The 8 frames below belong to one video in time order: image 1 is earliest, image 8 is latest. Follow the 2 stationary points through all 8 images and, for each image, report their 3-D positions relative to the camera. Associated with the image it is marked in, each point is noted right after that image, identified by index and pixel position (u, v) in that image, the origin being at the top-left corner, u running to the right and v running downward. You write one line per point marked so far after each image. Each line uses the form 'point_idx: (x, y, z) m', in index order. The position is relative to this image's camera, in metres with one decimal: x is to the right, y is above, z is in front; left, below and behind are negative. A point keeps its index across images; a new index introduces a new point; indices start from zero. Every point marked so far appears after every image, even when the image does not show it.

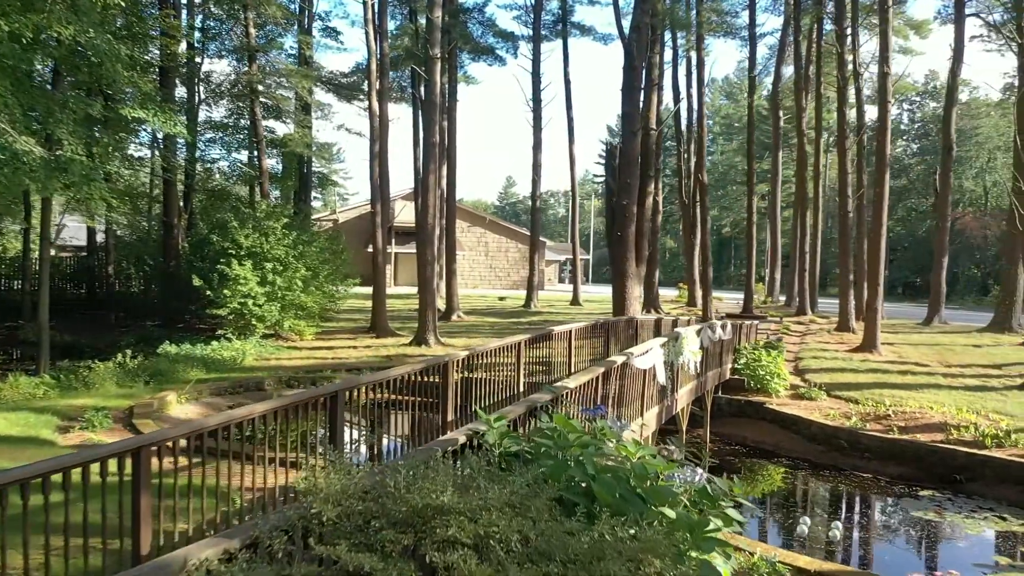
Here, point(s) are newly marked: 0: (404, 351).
0: (-2.2, -1.2, +16.8) m
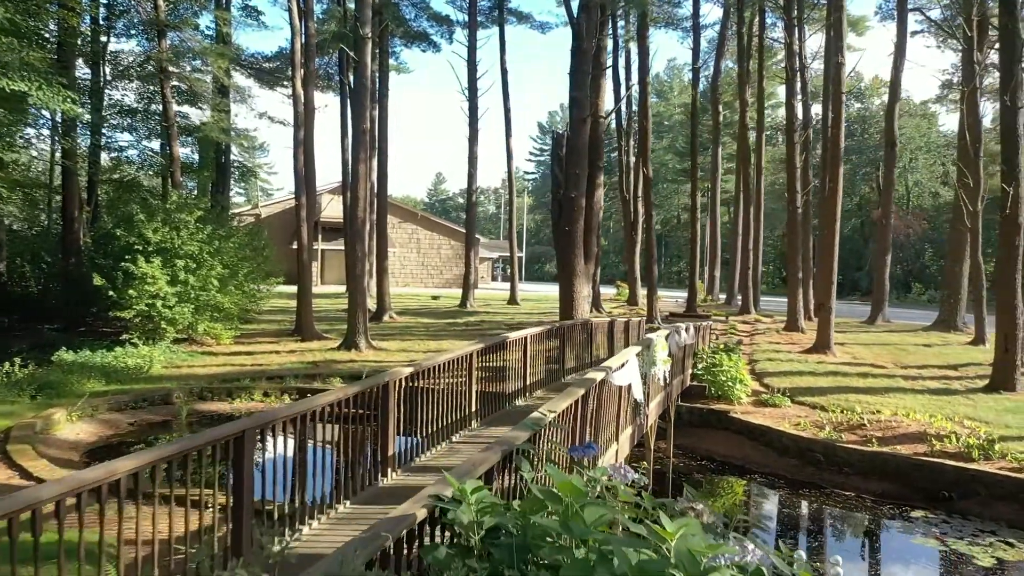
0: (-3.3, -1.2, +15.4) m
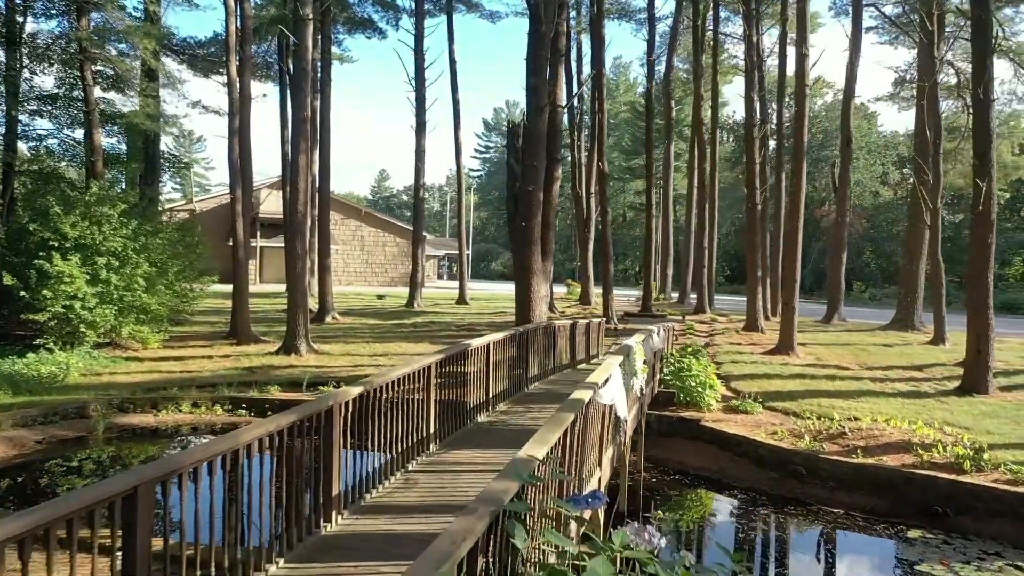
0: (-4.1, -1.2, +14.4) m
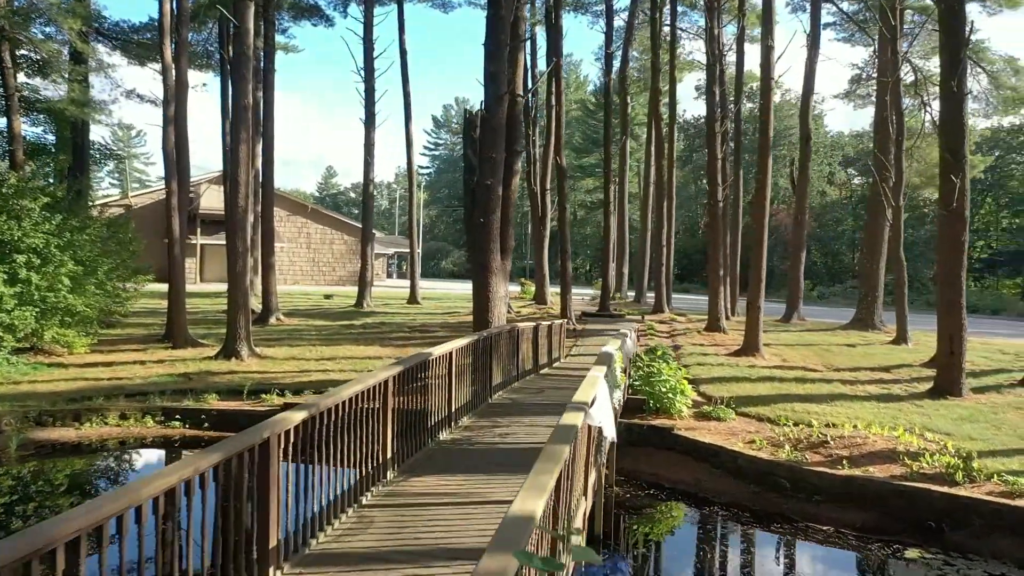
0: (-4.8, -1.2, +13.4) m
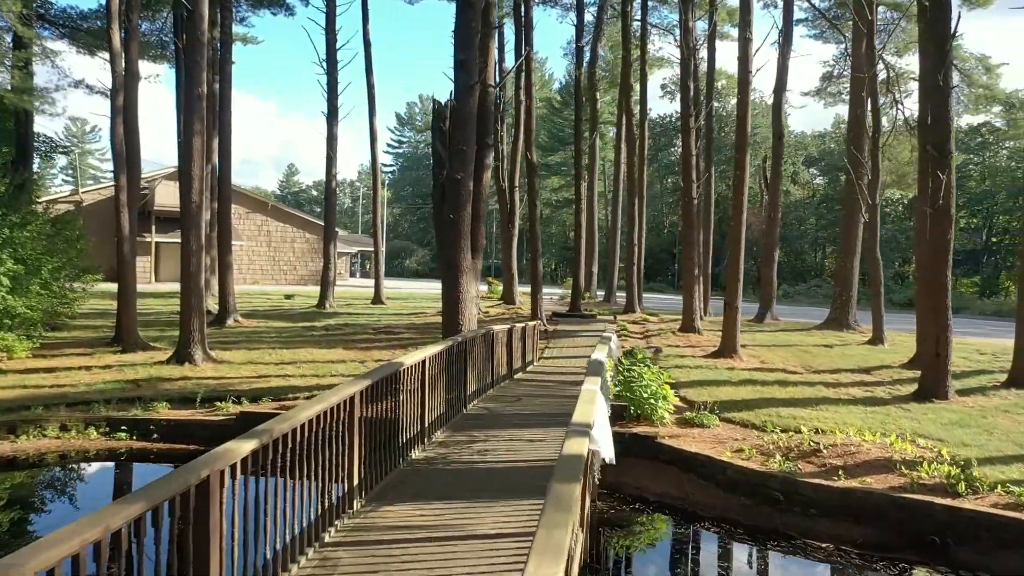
0: (-5.3, -1.2, +12.6) m
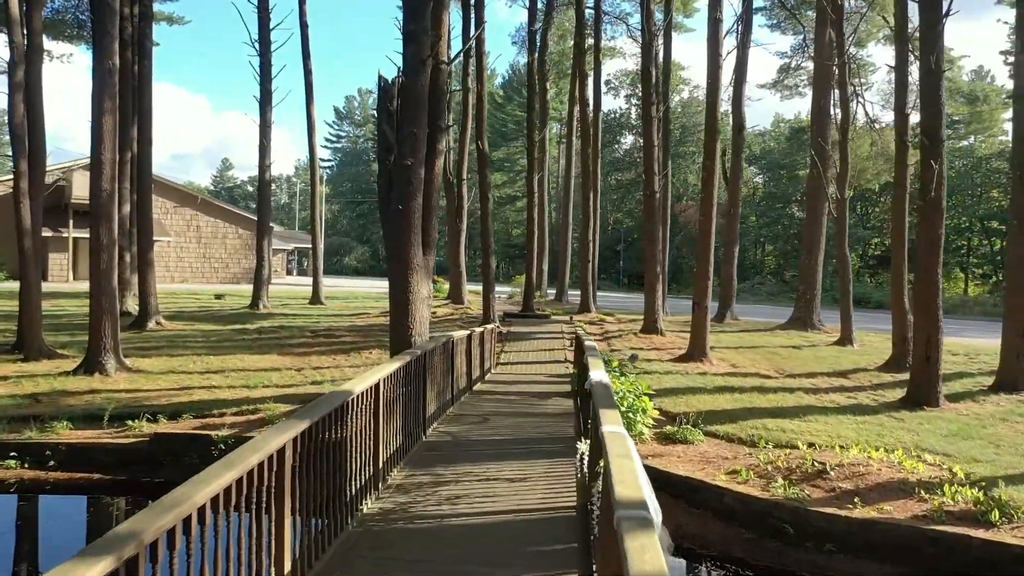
0: (-5.9, -1.2, +11.0) m
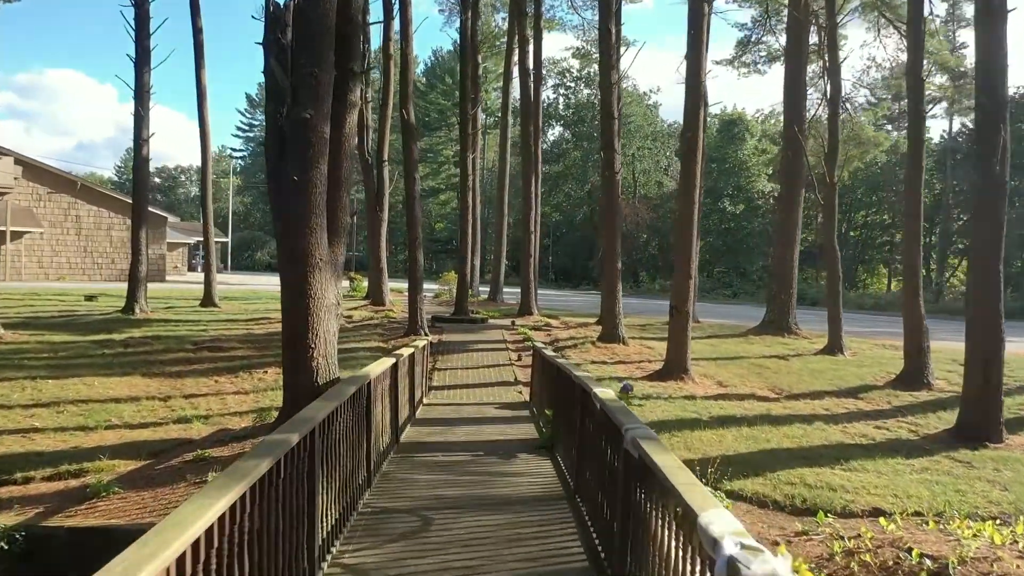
0: (-6.4, -1.3, +7.8) m
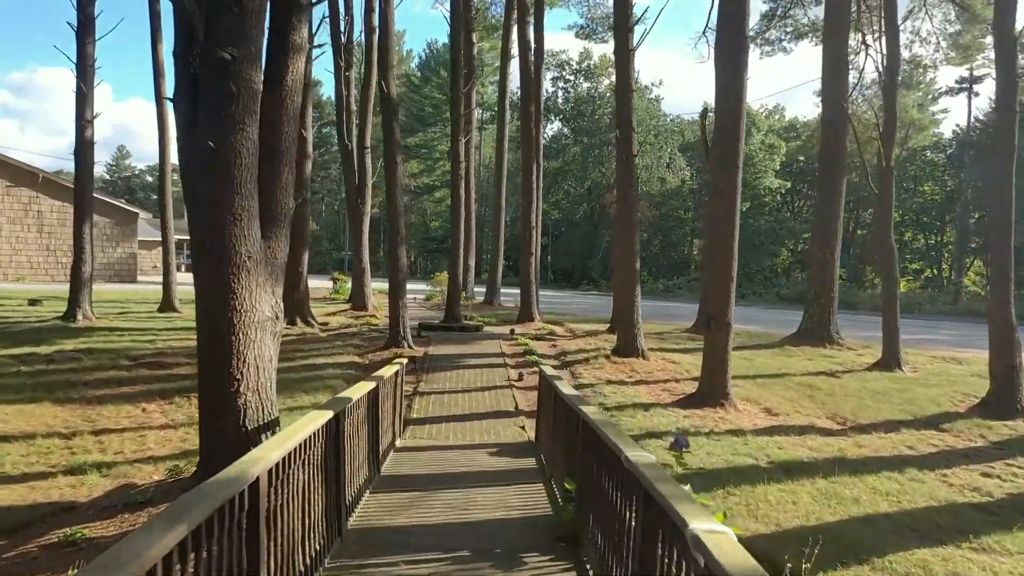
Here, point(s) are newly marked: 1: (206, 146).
0: (-6.4, -1.3, +5.8) m
1: (-1.8, +0.8, +4.9) m
